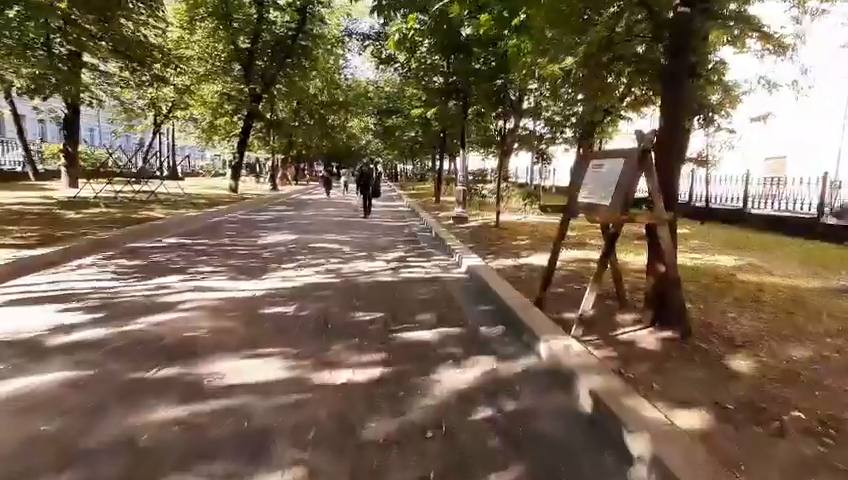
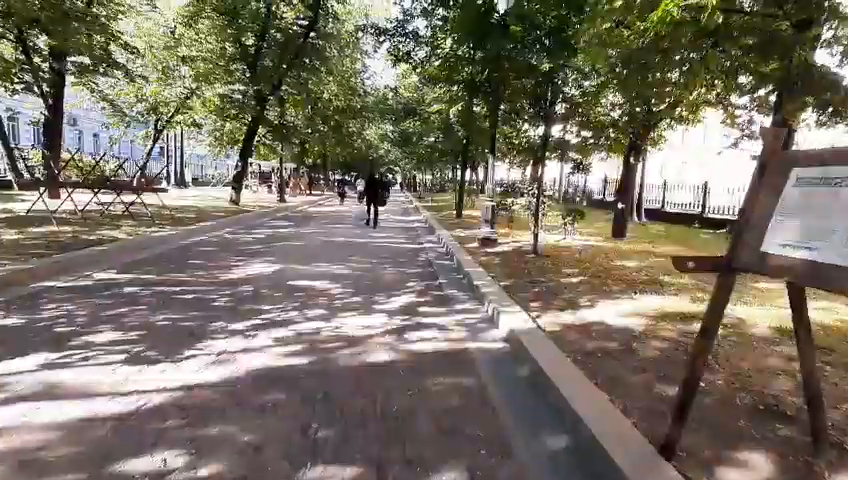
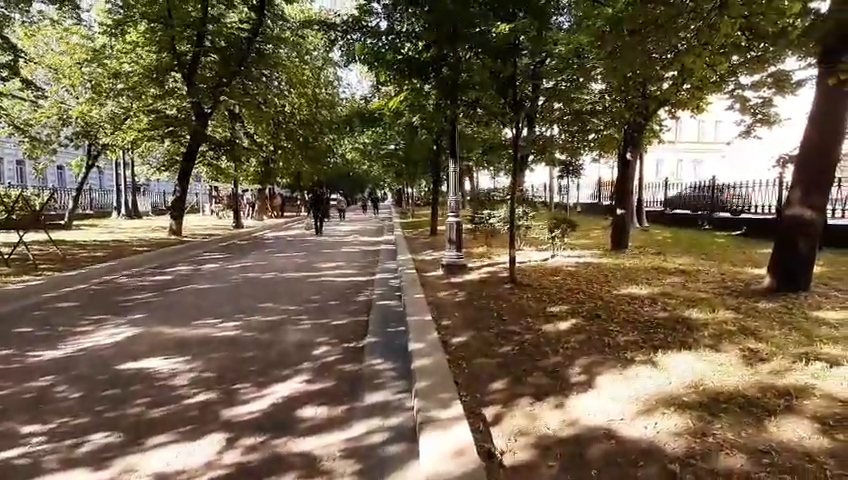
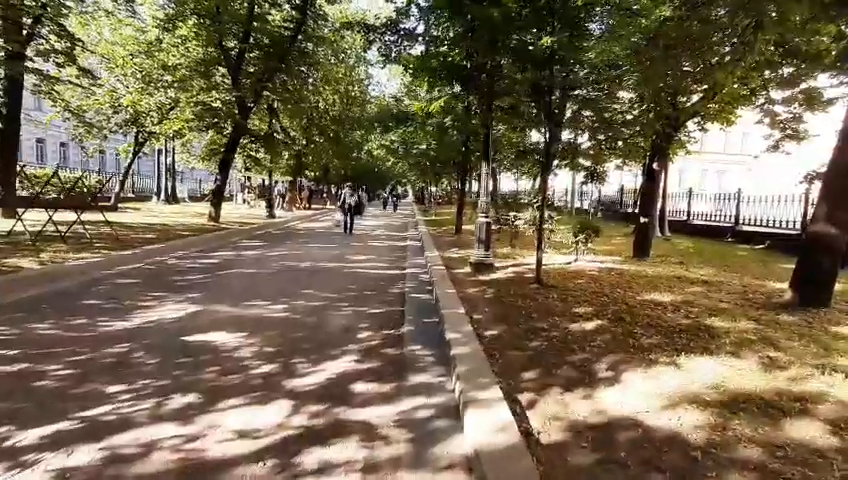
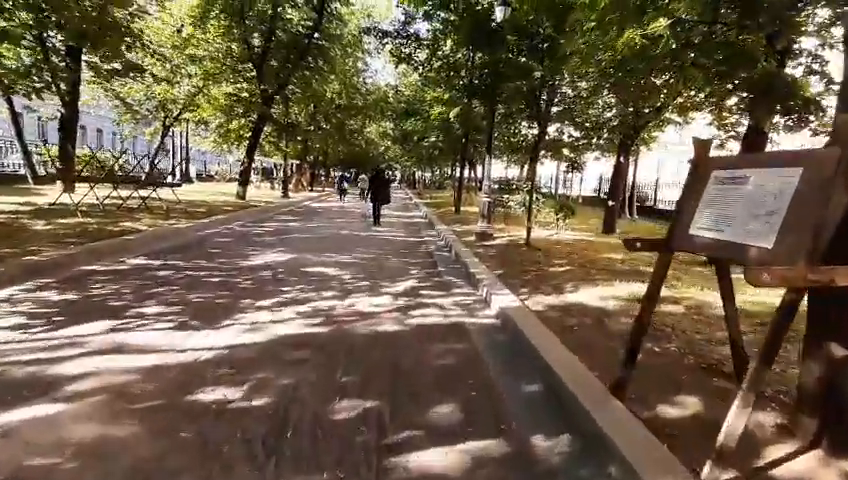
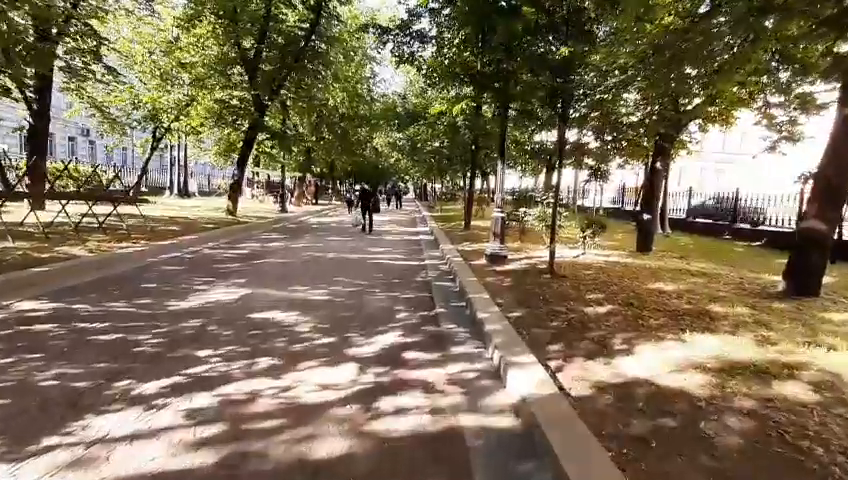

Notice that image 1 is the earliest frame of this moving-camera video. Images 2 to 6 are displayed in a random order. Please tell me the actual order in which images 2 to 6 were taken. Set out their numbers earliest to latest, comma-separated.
5, 2, 6, 4, 3
